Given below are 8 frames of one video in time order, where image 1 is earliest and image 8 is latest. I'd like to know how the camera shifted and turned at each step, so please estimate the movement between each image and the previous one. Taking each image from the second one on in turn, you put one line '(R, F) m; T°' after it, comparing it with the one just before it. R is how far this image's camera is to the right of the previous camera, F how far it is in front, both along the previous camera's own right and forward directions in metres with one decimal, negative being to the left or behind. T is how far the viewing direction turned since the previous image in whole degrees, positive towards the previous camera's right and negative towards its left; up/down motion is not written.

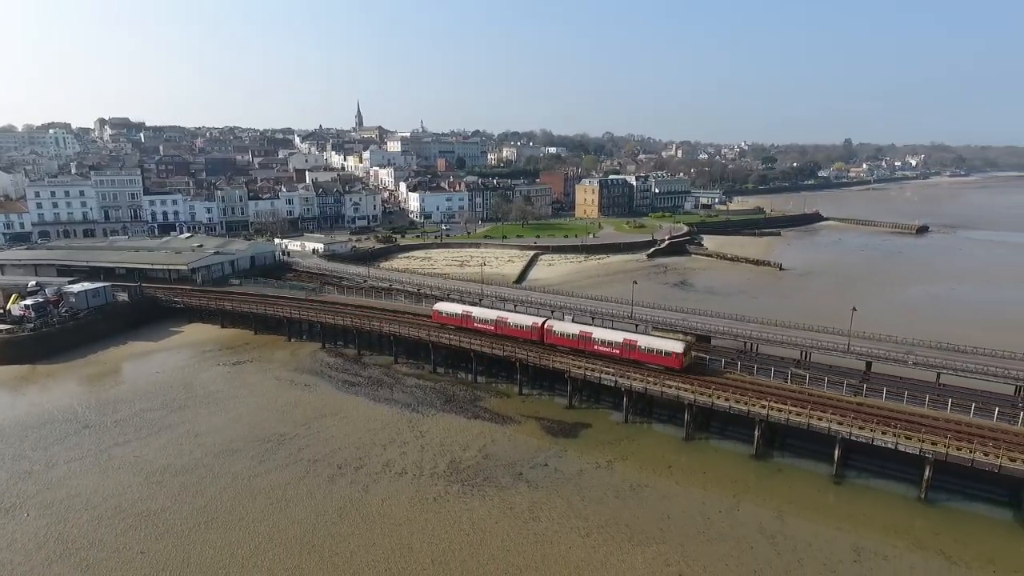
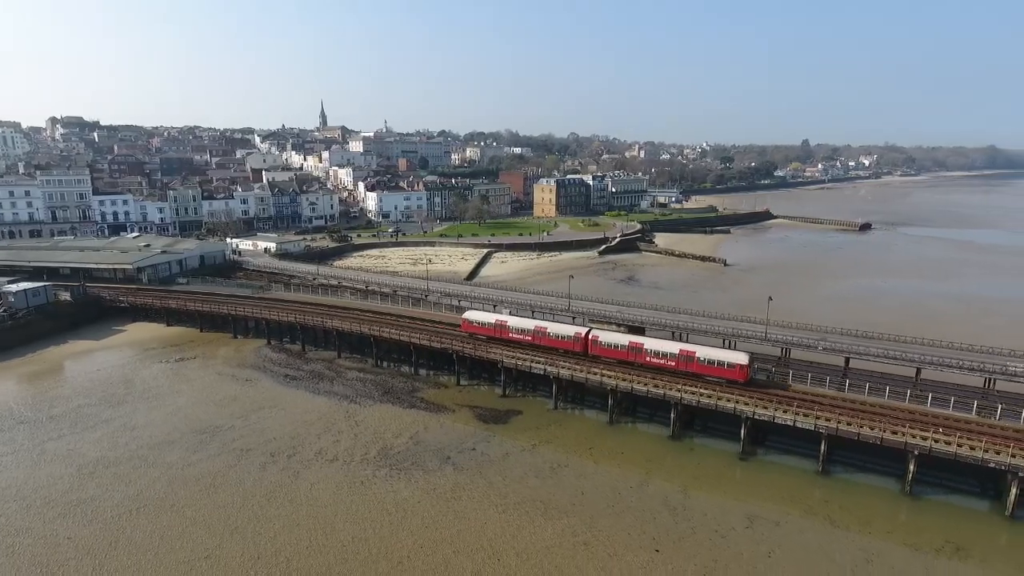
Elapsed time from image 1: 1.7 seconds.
(+1.5, -1.1) m; +3°
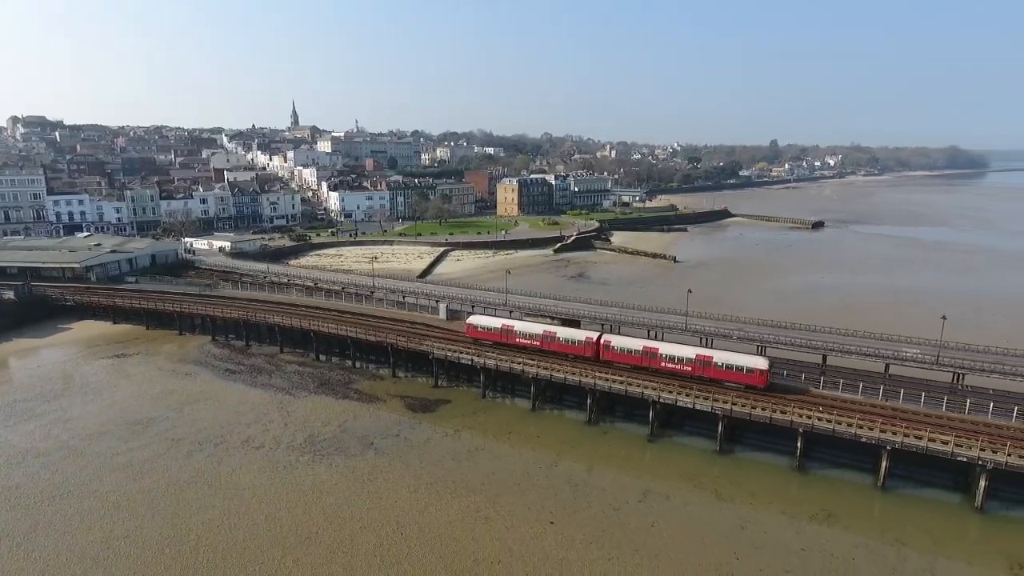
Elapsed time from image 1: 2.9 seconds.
(+2.2, -1.2) m; +2°
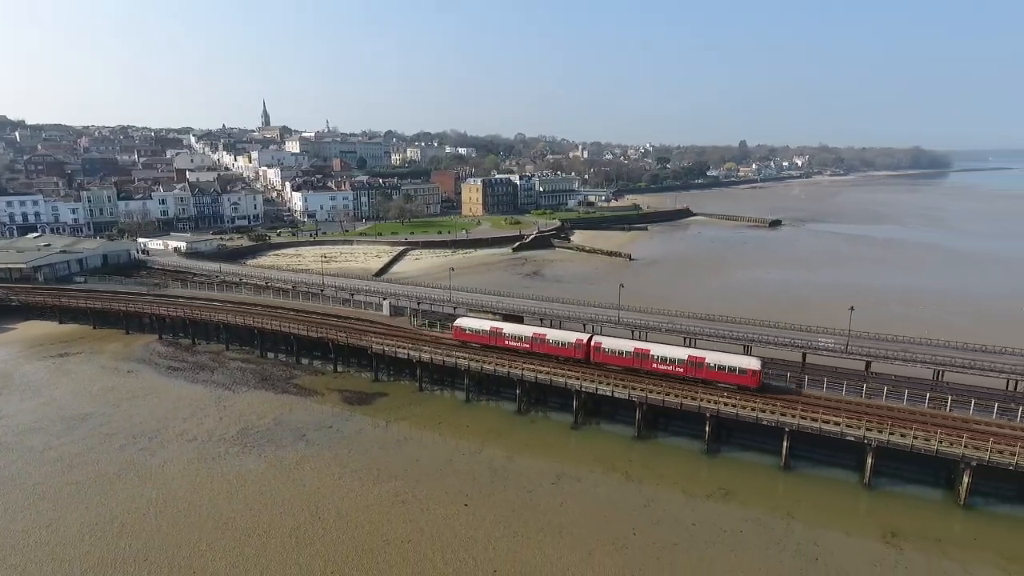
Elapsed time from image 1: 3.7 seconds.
(+1.9, -0.9) m; +2°
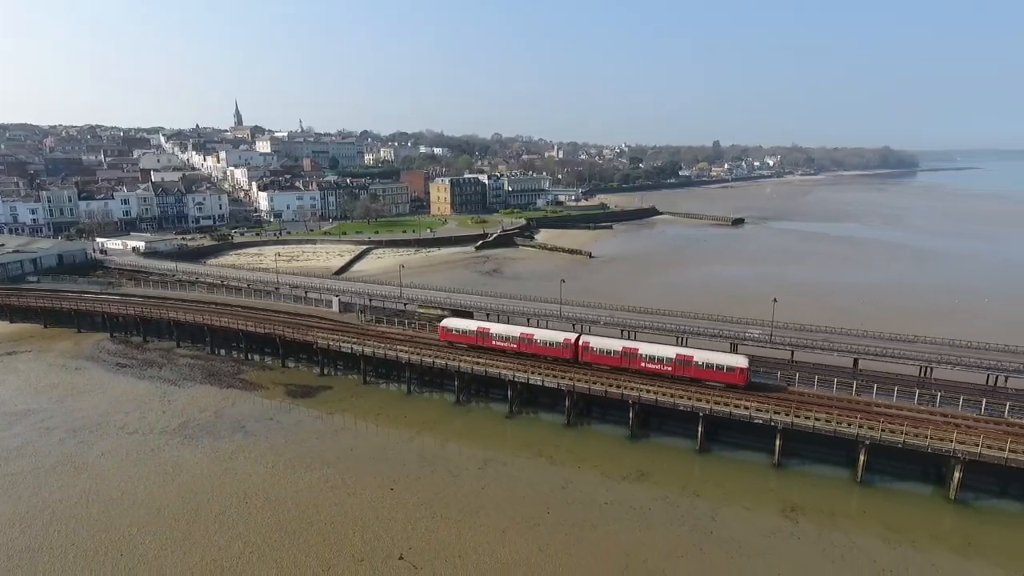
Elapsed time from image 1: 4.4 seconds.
(+1.8, -0.9) m; +2°
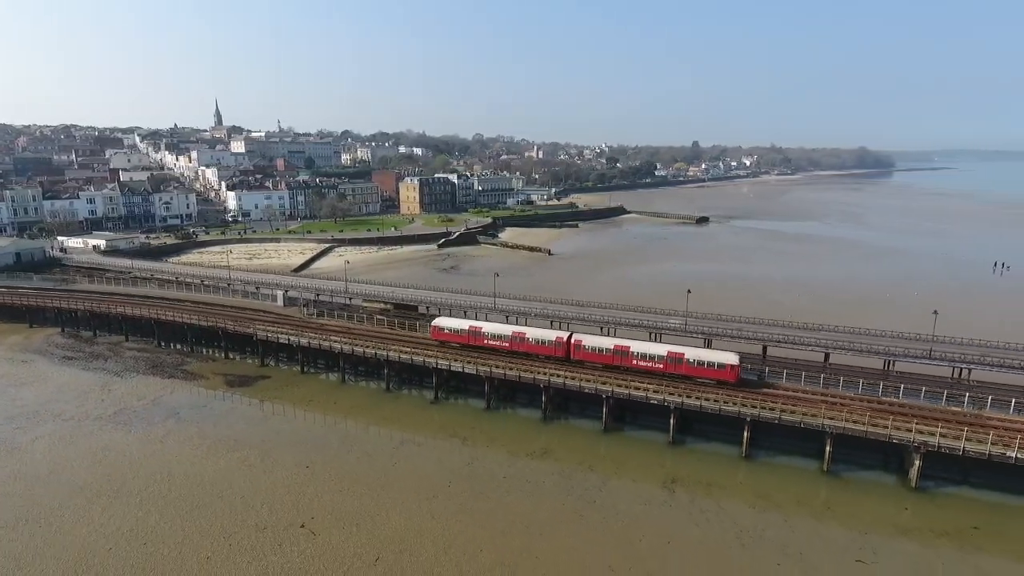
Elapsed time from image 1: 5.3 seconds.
(+2.7, -1.5) m; +1°
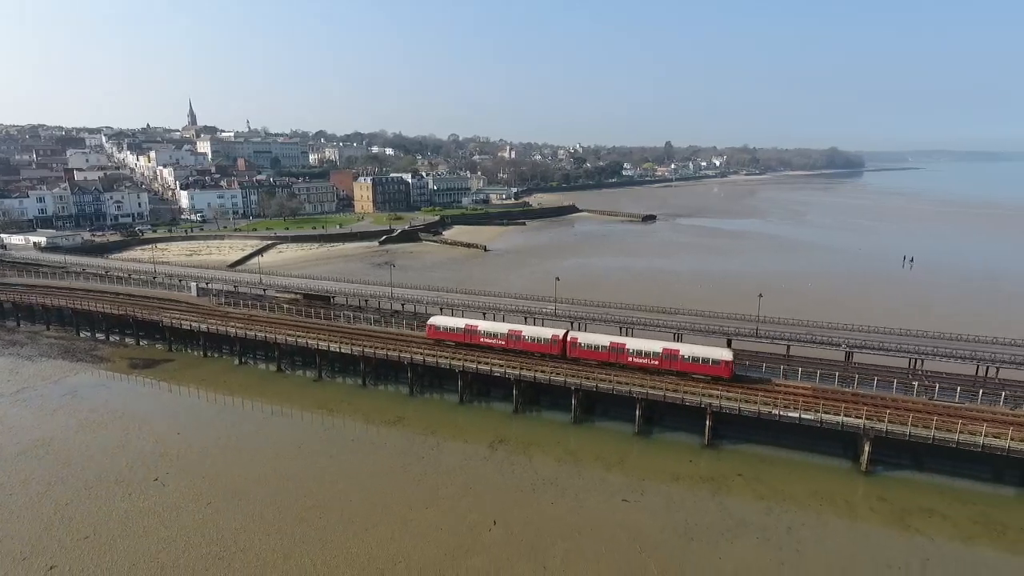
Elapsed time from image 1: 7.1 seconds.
(+5.1, -2.7) m; +1°
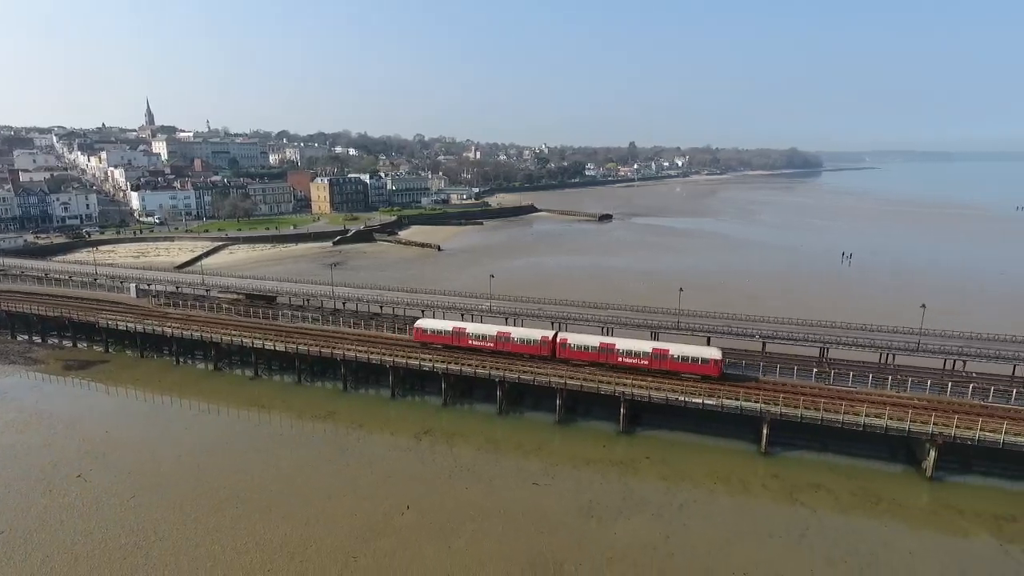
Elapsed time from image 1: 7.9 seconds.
(+1.8, -0.9) m; +3°
